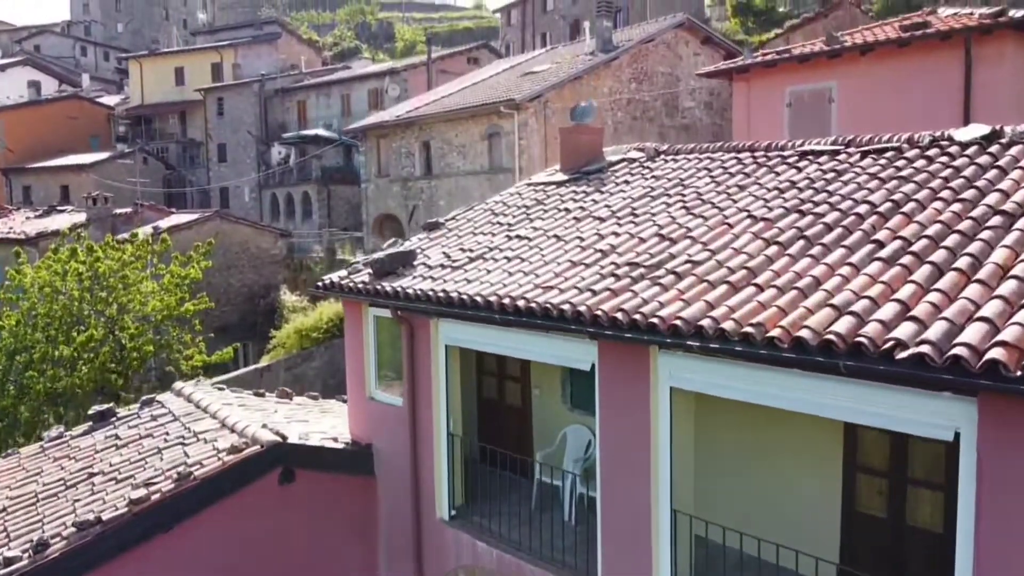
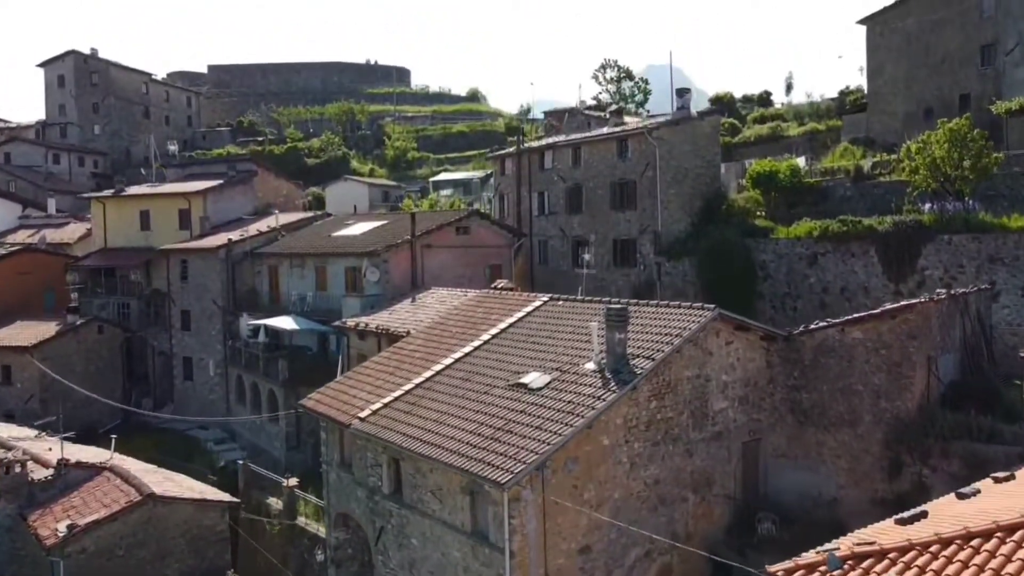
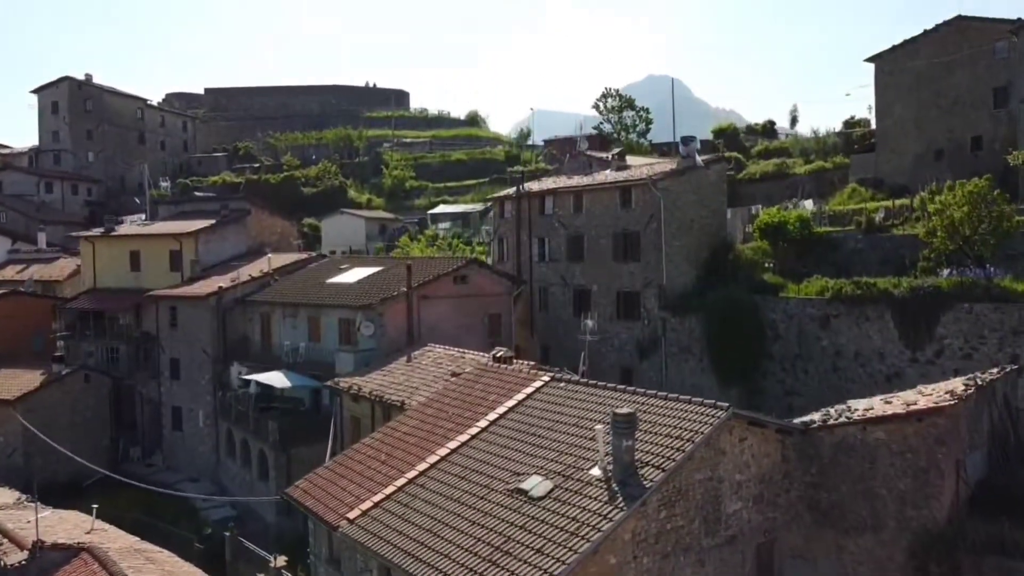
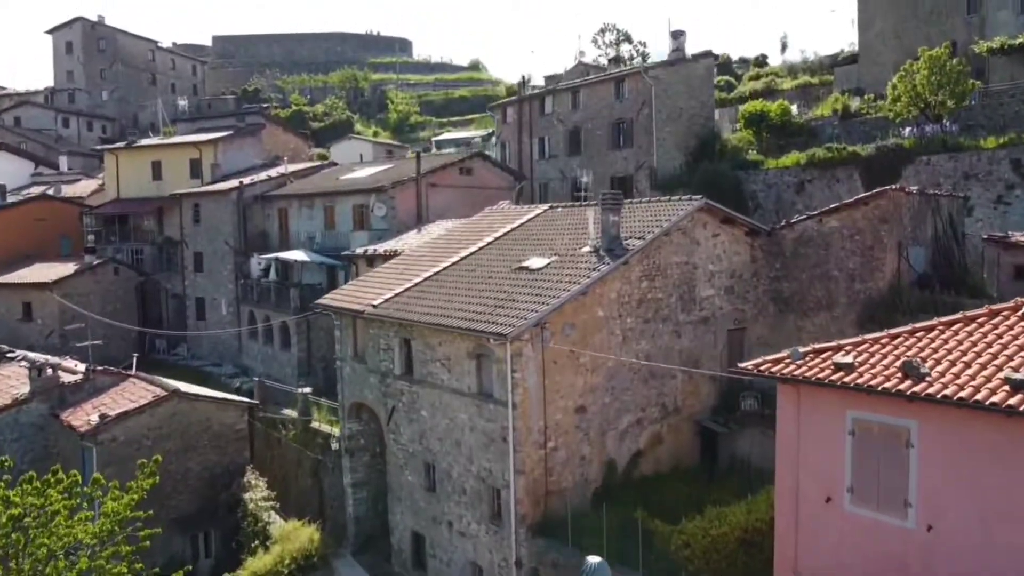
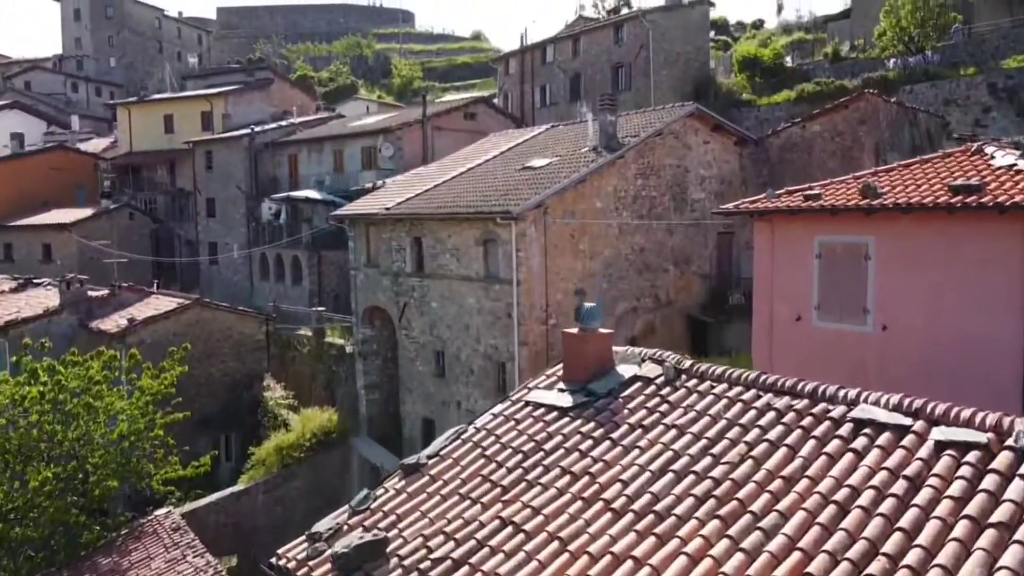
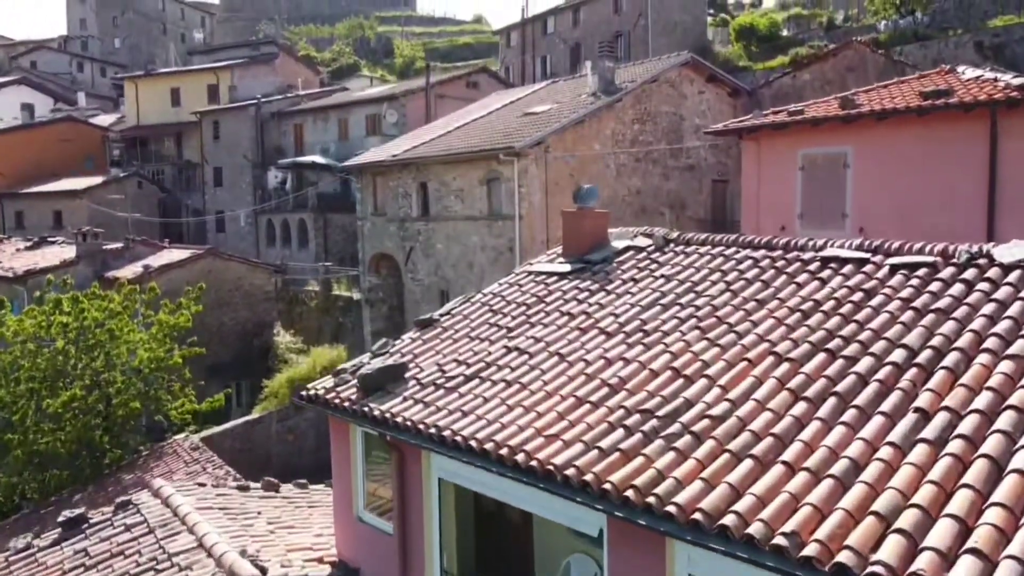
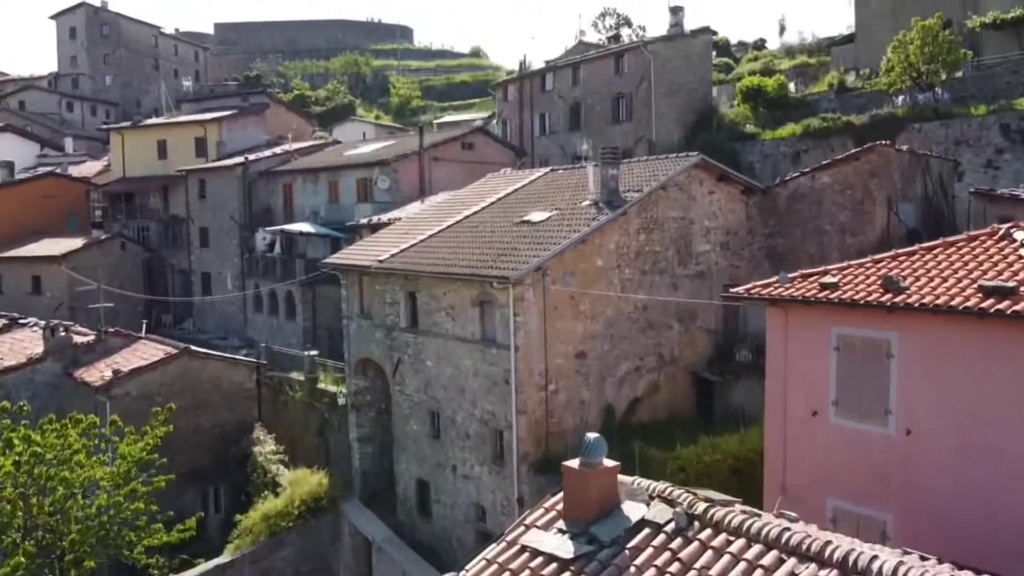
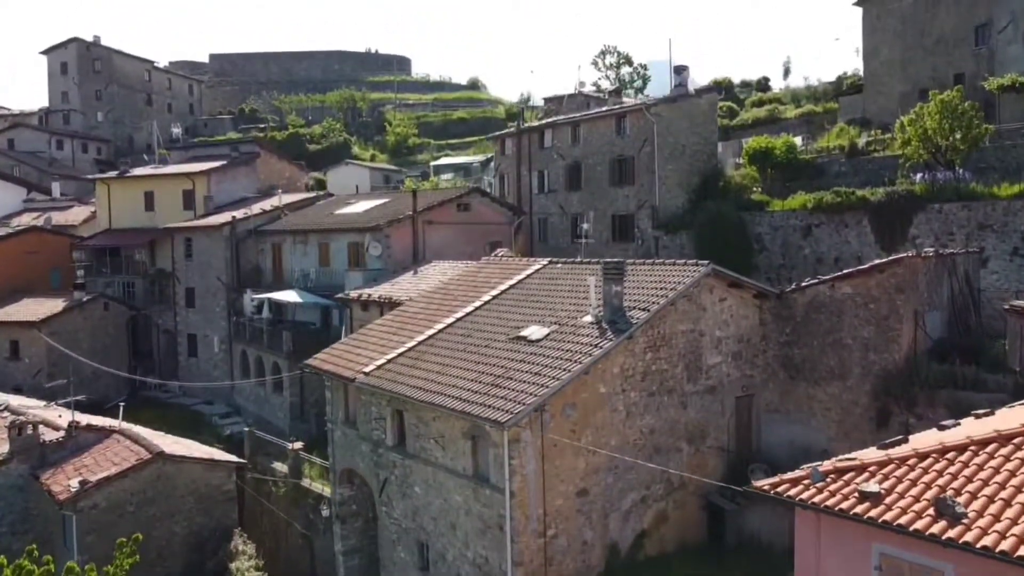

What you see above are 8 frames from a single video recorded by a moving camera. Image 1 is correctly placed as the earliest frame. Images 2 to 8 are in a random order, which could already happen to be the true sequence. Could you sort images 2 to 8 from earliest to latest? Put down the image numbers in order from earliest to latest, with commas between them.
6, 5, 7, 4, 8, 2, 3
